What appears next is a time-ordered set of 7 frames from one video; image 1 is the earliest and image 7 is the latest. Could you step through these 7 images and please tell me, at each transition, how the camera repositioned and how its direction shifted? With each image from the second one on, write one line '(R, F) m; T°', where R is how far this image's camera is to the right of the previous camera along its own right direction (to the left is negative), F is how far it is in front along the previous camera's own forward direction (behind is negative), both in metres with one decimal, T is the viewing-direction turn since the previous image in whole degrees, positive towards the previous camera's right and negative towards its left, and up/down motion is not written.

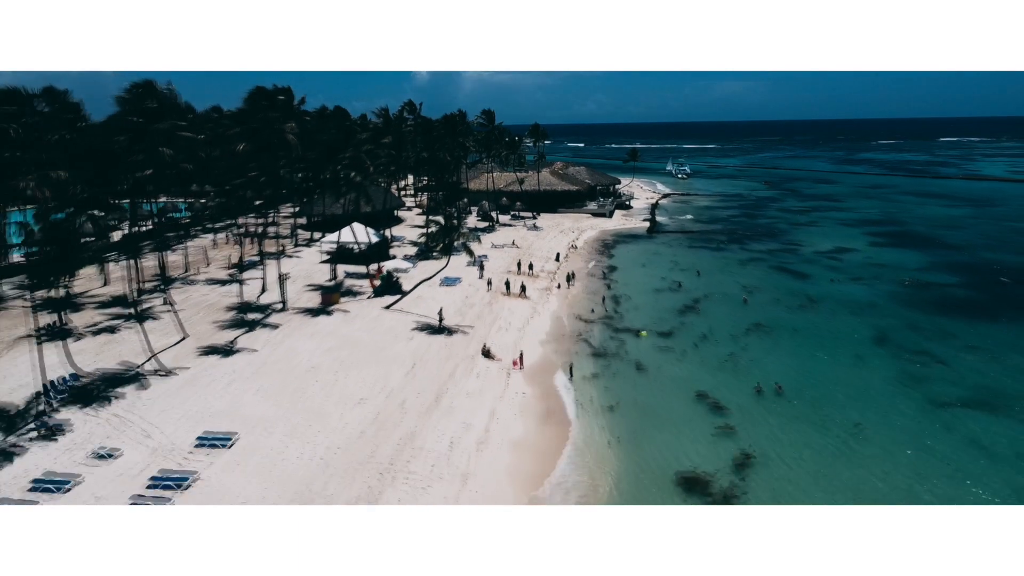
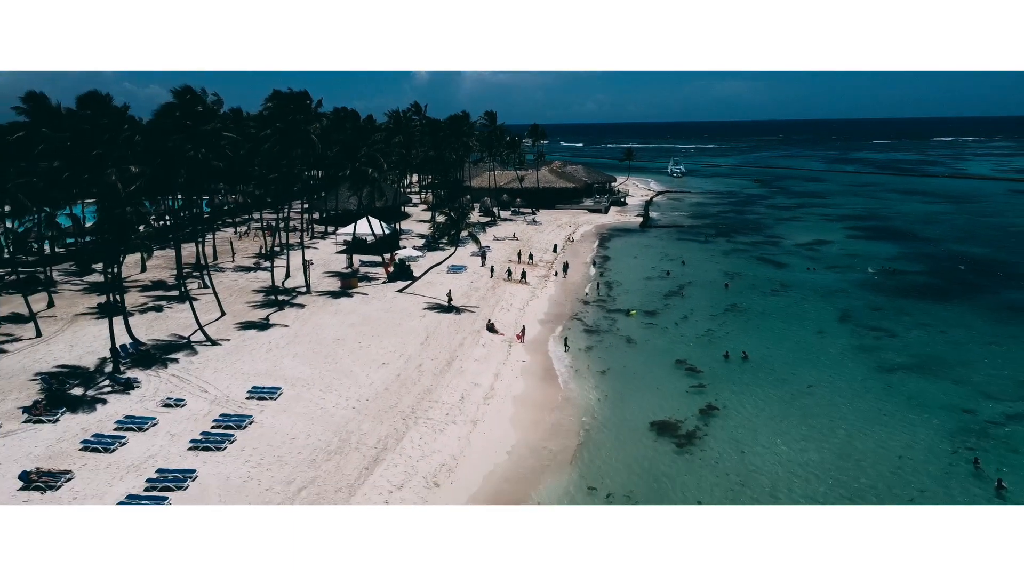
(0.0, -3.4) m; 0°
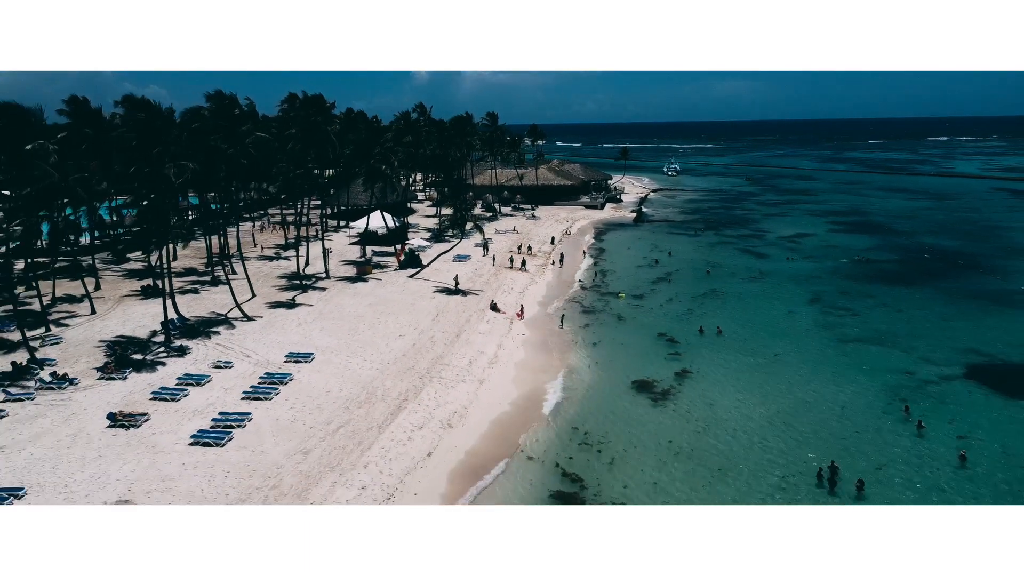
(0.0, -3.4) m; 0°
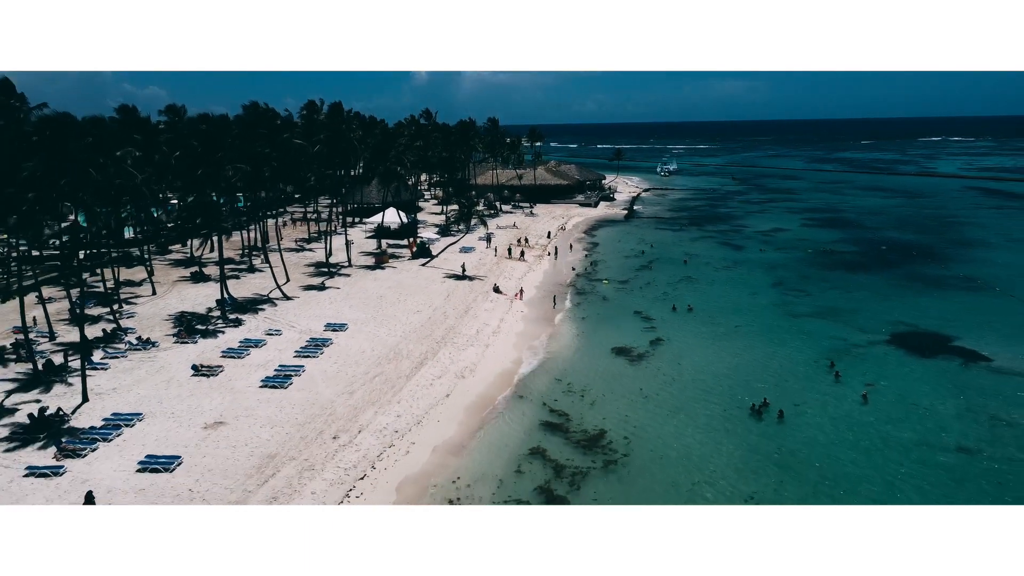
(0.0, -5.1) m; 0°
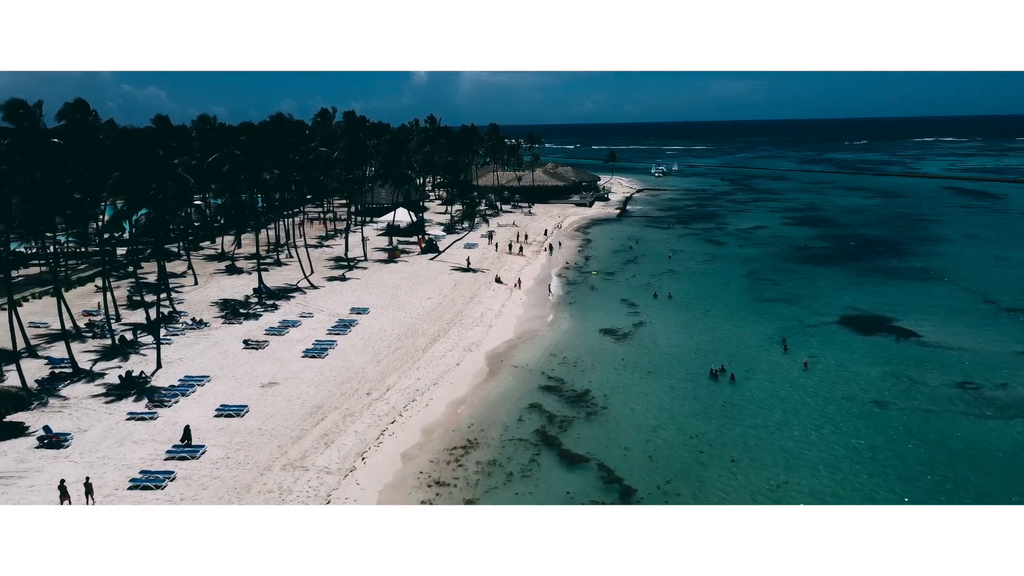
(0.0, -4.7) m; 0°
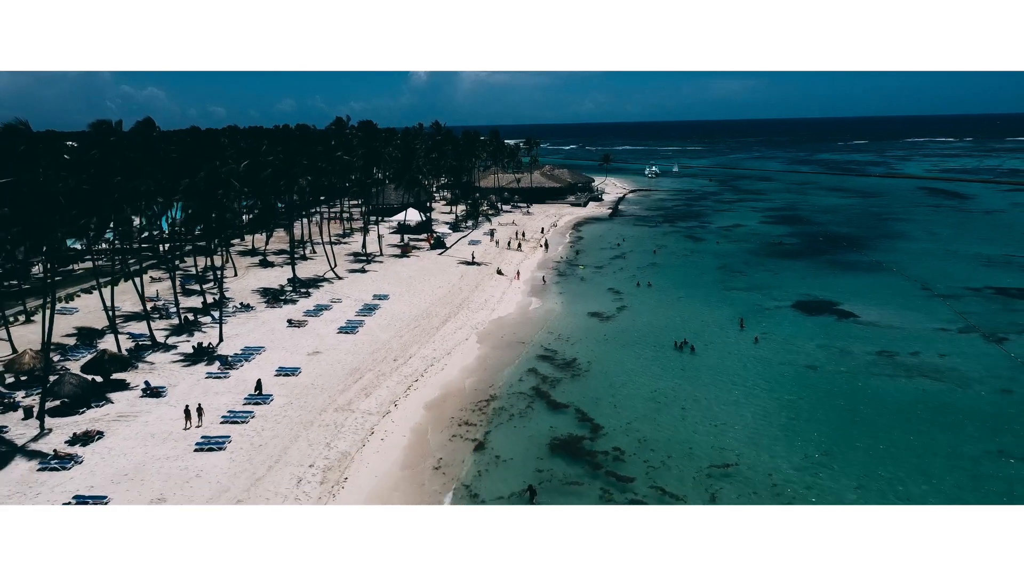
(0.0, -5.8) m; 0°
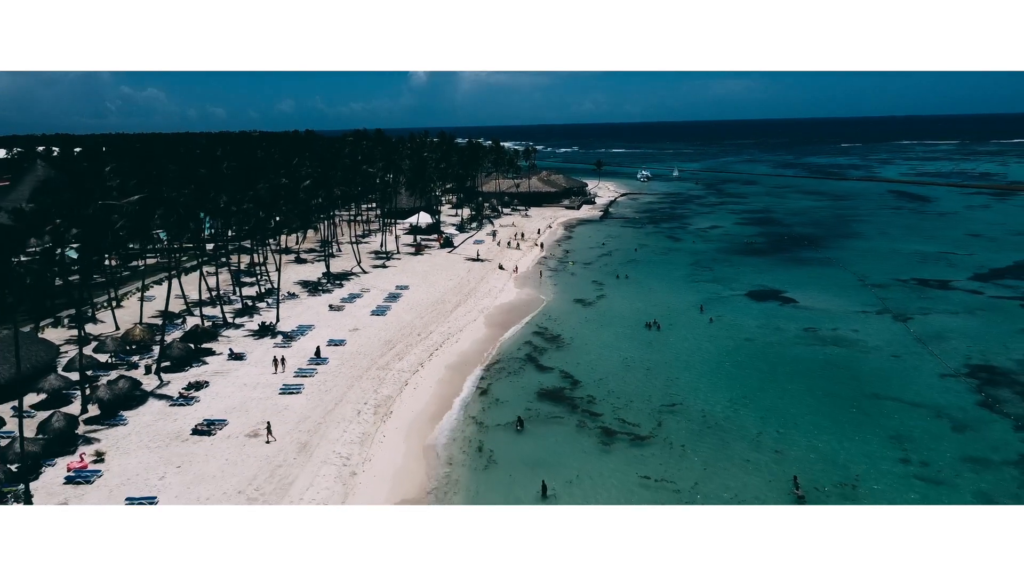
(0.0, -8.0) m; 0°
